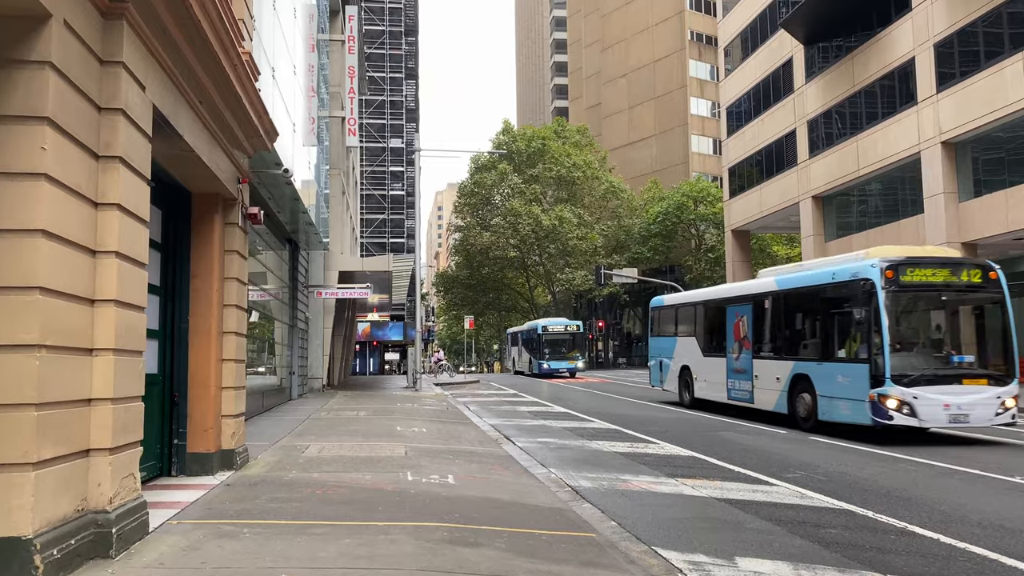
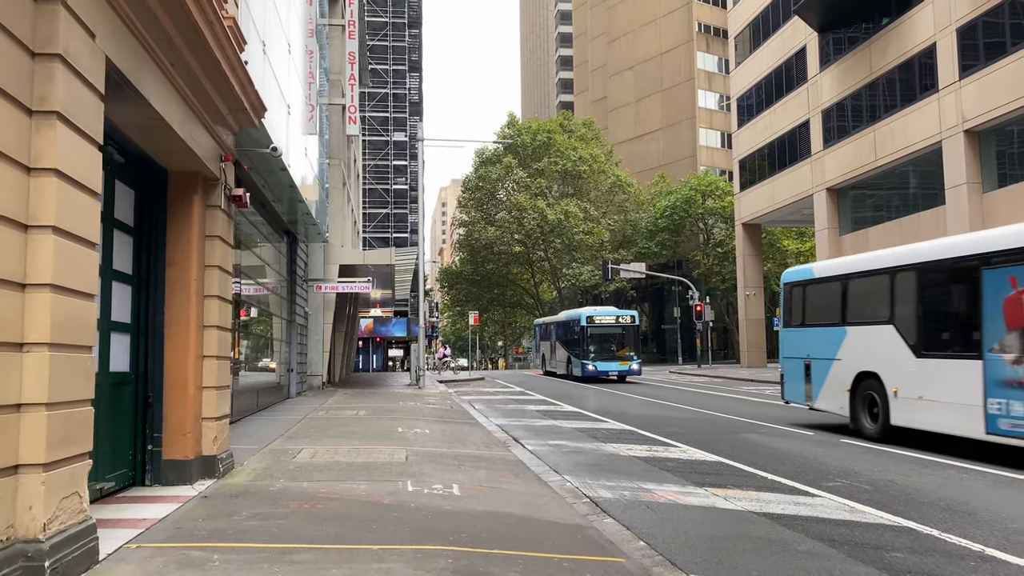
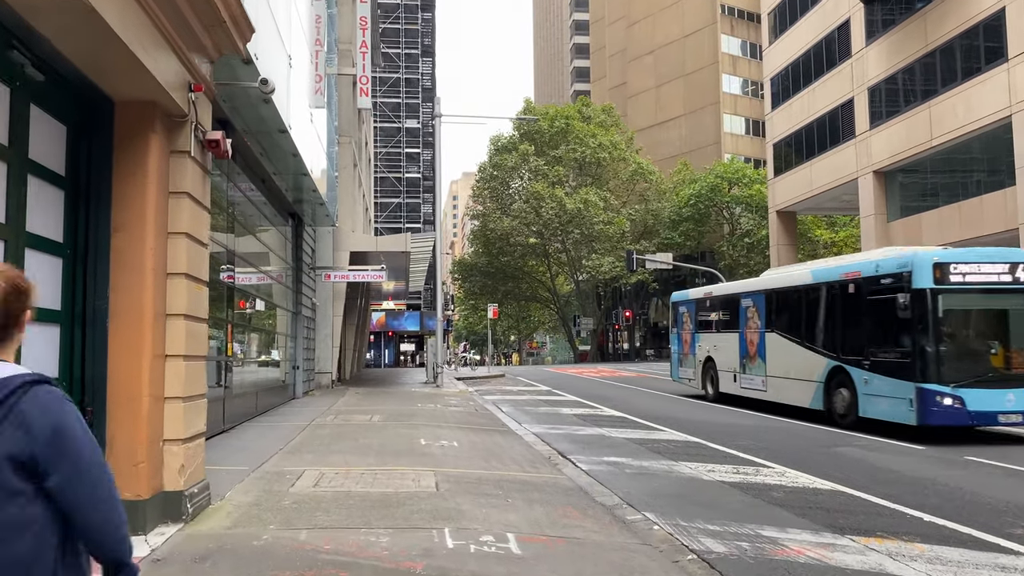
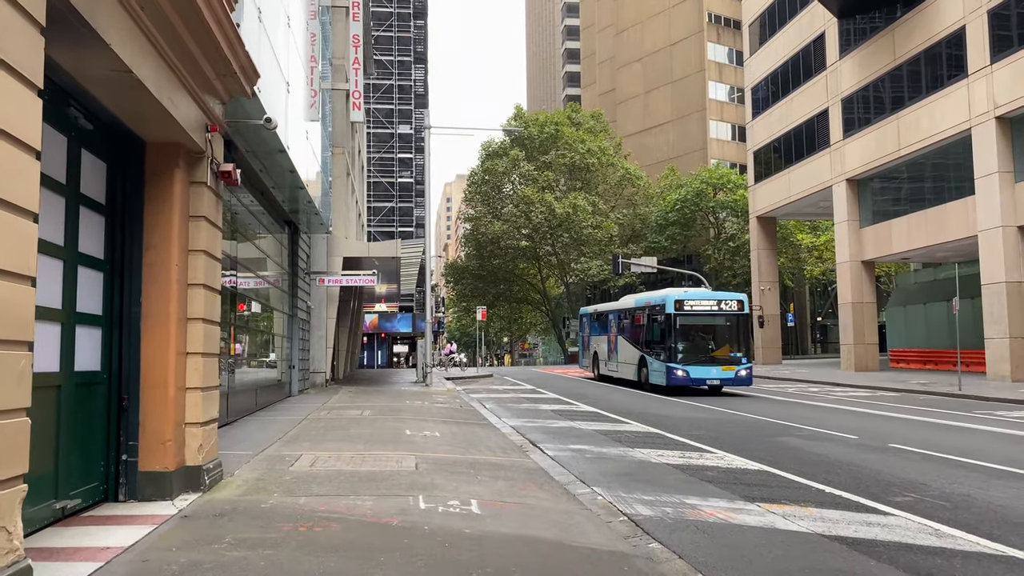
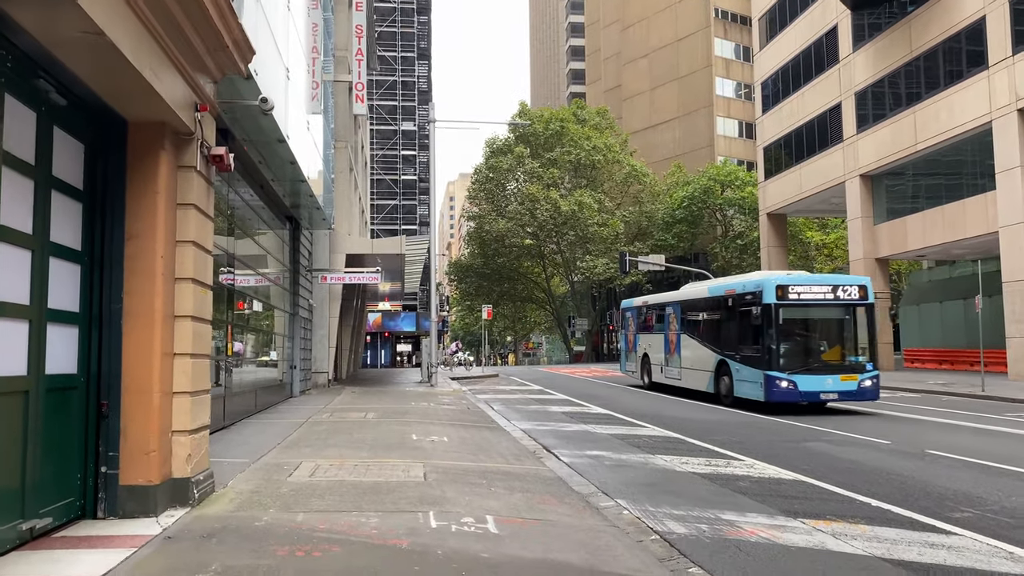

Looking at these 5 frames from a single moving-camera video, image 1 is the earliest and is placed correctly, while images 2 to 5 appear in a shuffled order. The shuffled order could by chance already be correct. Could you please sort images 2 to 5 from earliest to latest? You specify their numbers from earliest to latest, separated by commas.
2, 4, 5, 3
